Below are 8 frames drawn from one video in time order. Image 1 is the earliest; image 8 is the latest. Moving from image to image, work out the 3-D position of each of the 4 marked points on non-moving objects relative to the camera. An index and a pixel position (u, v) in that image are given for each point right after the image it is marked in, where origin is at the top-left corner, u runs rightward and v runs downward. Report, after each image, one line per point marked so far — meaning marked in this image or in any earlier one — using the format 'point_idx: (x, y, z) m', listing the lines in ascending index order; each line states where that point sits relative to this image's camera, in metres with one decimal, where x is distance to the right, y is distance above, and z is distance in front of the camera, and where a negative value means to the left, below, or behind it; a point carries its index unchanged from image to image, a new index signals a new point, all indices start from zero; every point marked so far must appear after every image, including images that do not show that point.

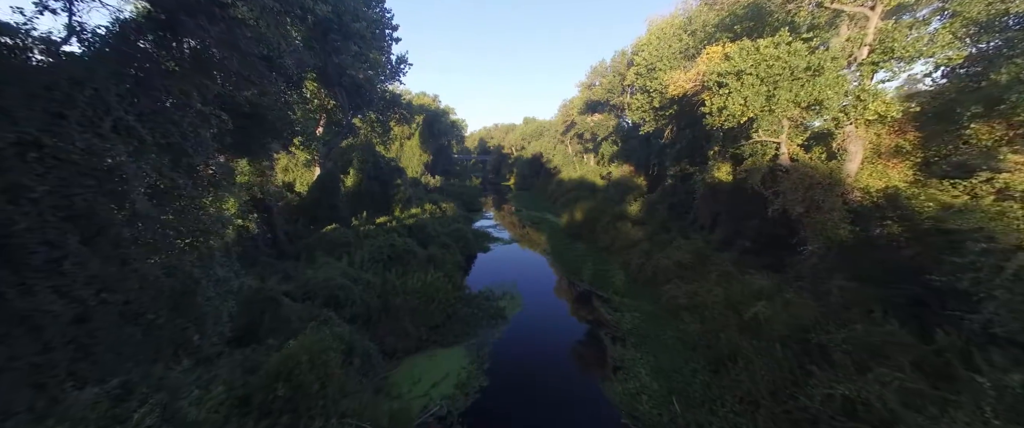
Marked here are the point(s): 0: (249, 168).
0: (-9.8, +1.8, +12.9) m
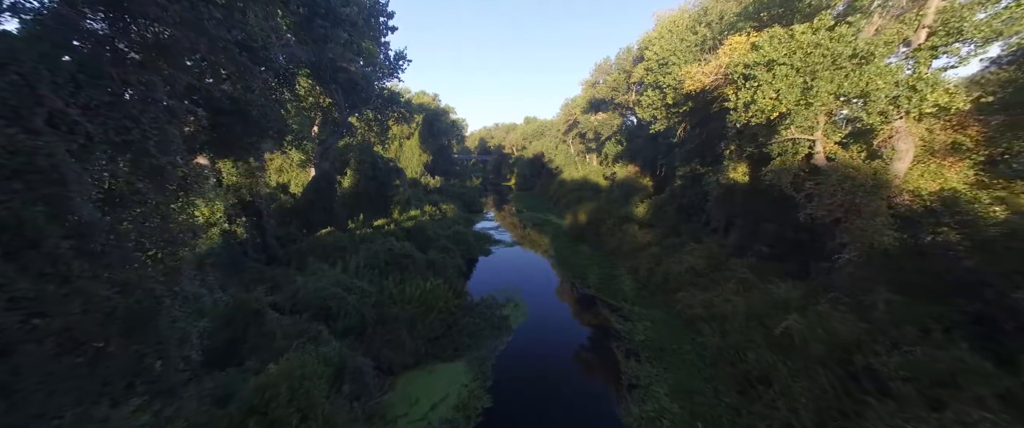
0: (-9.6, +1.7, +12.2) m
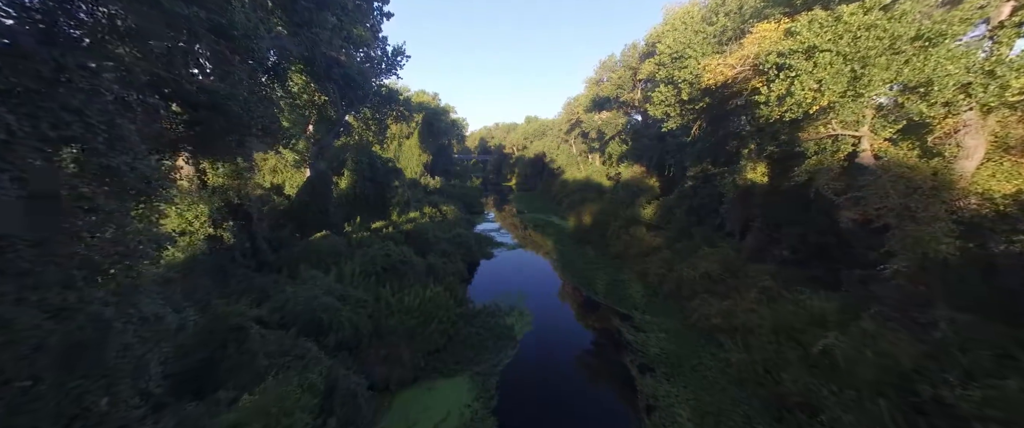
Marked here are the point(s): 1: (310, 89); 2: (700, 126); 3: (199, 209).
0: (-9.5, +1.5, +11.4) m
1: (-10.3, +6.4, +17.8) m
2: (+9.2, +4.2, +16.7) m
3: (-9.6, +0.2, +10.8) m
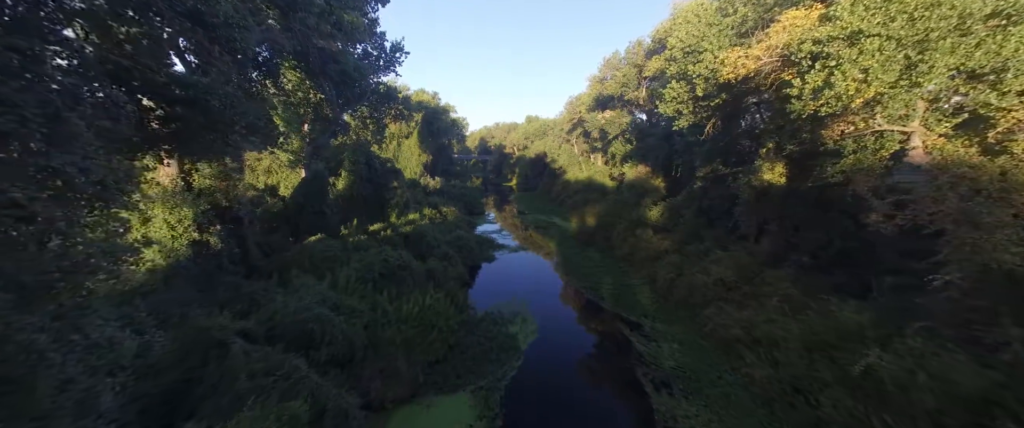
0: (-9.3, +1.4, +10.7) m
1: (-10.2, +6.3, +17.2) m
2: (+9.3, +4.2, +16.1) m
3: (-9.5, +0.1, +10.1) m
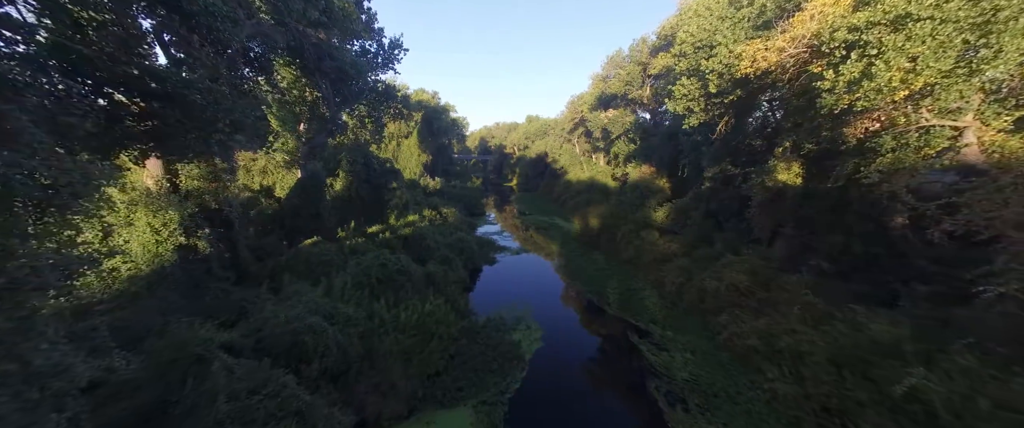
0: (-9.2, +1.3, +10.2) m
1: (-10.0, +6.2, +16.6) m
2: (+9.4, +4.1, +15.5) m
3: (-9.4, 0.0, +9.6) m
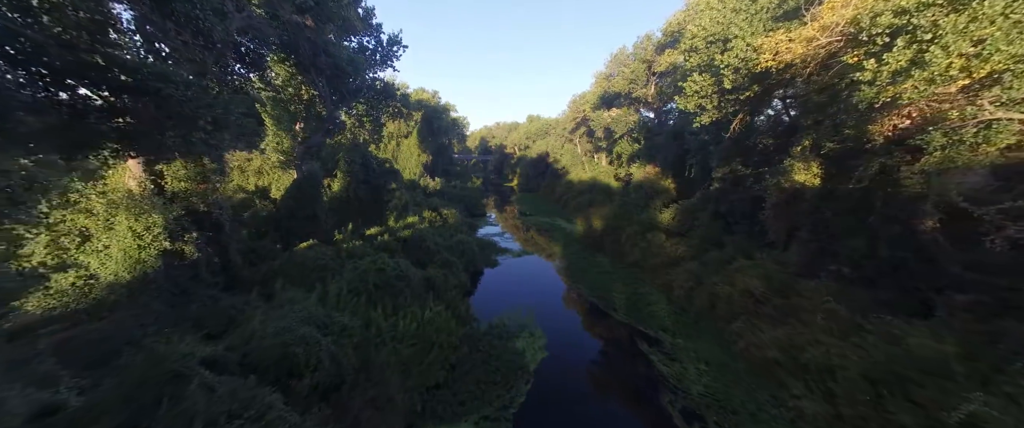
0: (-9.1, +1.2, +9.6) m
1: (-9.9, +6.1, +16.1) m
2: (+9.5, +4.0, +15.0) m
3: (-9.3, -0.1, +9.0) m
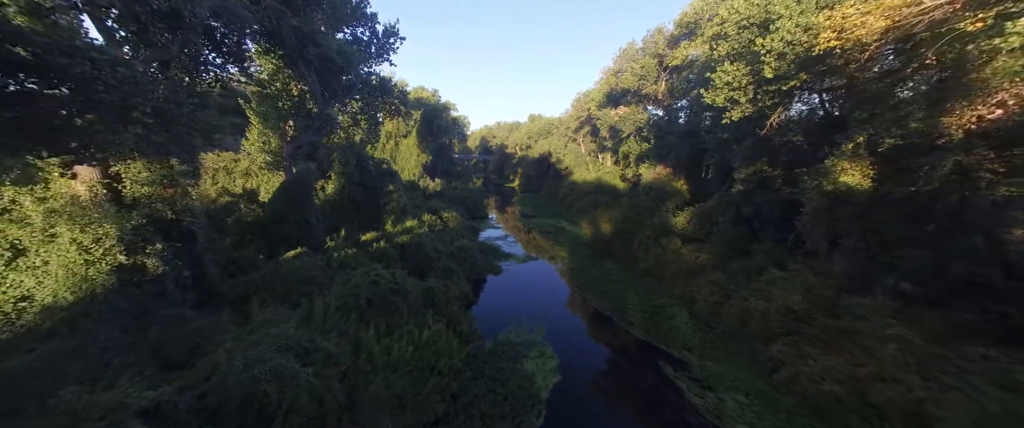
0: (-8.9, +1.0, +8.4) m
1: (-9.7, +5.9, +14.8) m
2: (+9.8, +3.8, +13.7) m
3: (-9.0, -0.3, +7.7) m
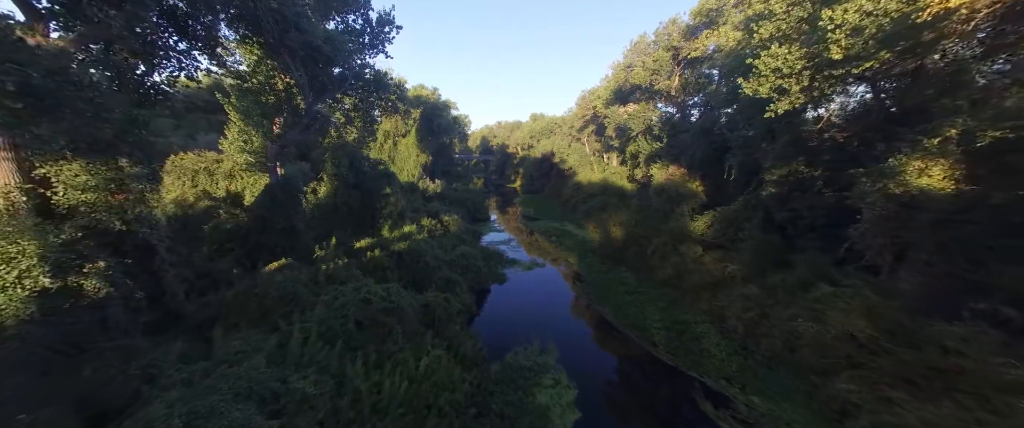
0: (-8.6, +0.8, +6.9) m
1: (-9.4, +5.6, +13.3) m
2: (+10.1, +3.6, +12.1) m
3: (-8.7, -0.6, +6.3) m
